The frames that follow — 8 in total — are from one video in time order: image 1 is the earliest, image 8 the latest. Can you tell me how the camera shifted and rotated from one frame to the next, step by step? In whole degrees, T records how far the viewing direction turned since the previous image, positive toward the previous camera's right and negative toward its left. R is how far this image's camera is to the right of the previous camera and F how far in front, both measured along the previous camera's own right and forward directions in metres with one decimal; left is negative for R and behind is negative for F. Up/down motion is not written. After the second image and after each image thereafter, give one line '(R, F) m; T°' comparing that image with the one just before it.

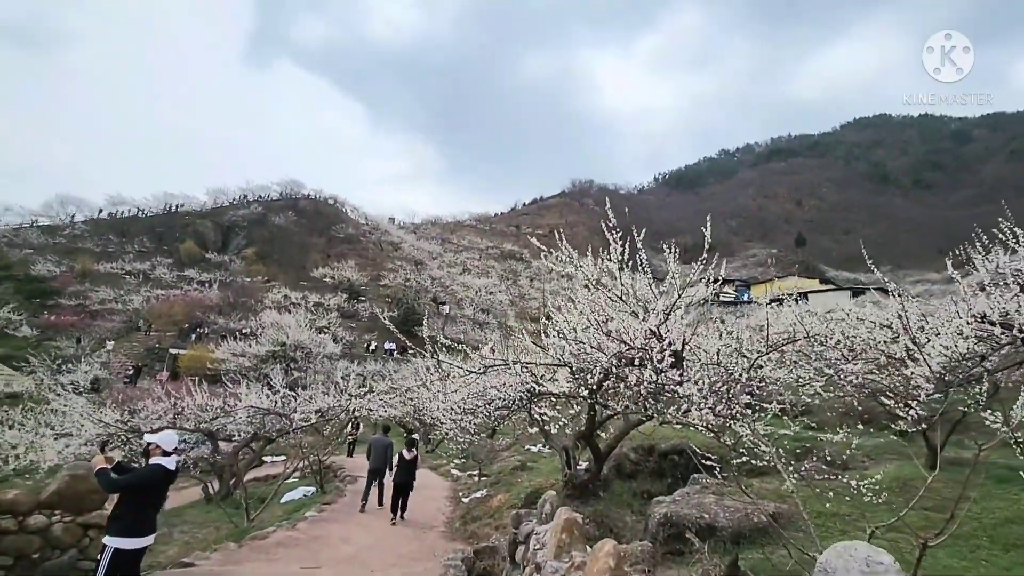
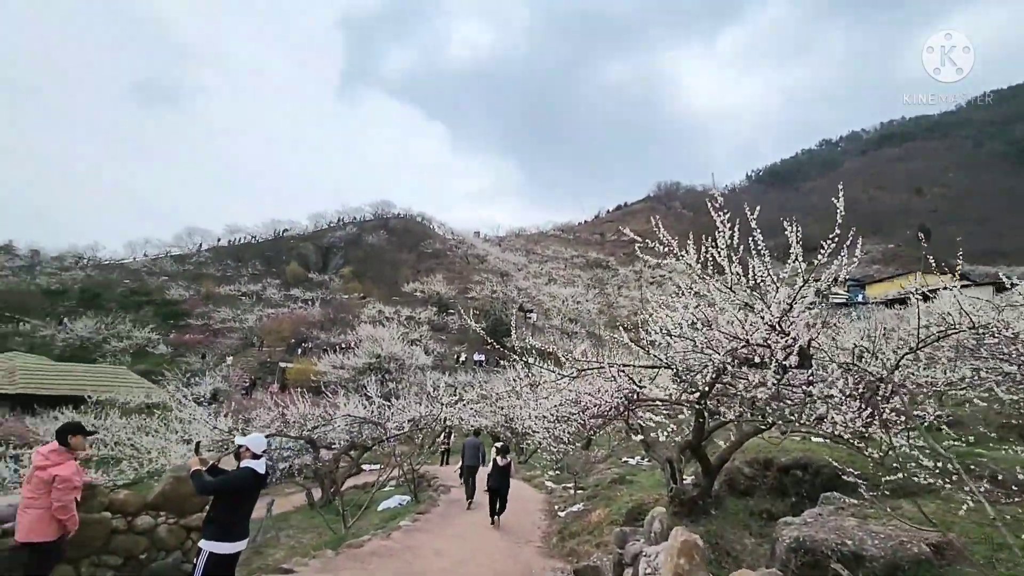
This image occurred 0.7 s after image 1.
(-0.1, +0.4) m; -9°
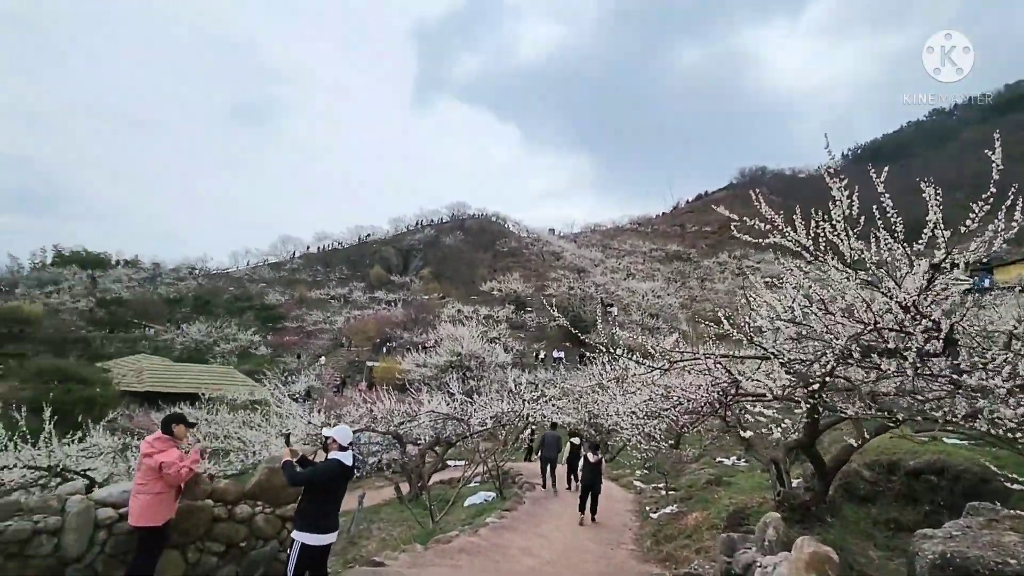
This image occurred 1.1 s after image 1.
(-0.1, +0.3) m; -8°
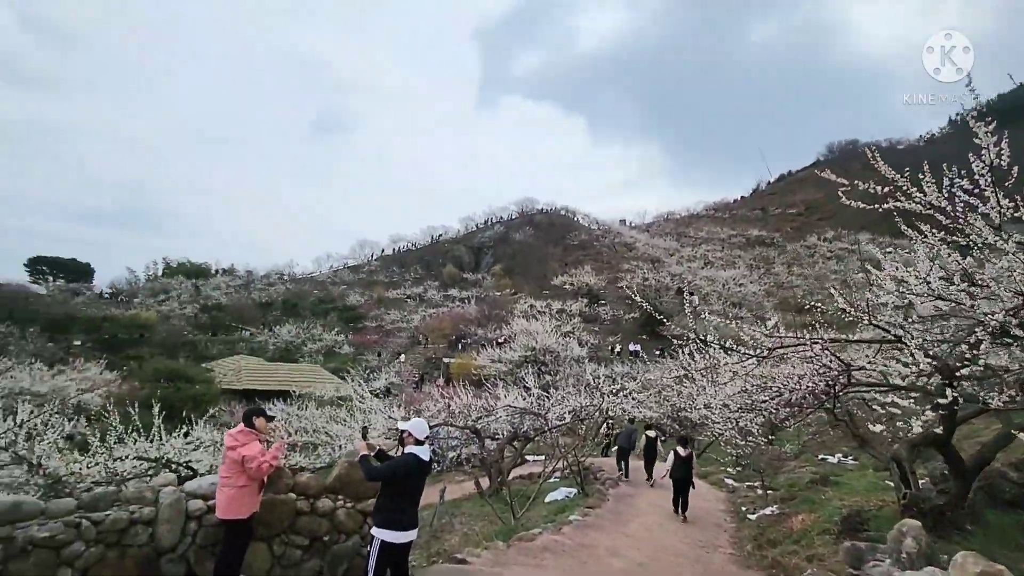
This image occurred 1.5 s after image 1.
(-0.1, +0.3) m; -8°
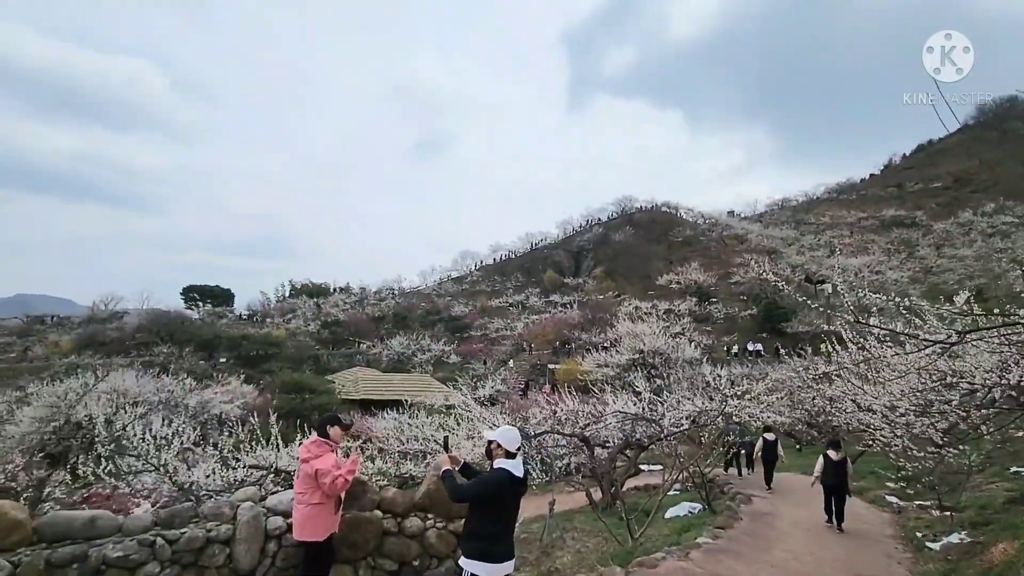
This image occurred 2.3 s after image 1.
(0.0, +0.7) m; -11°
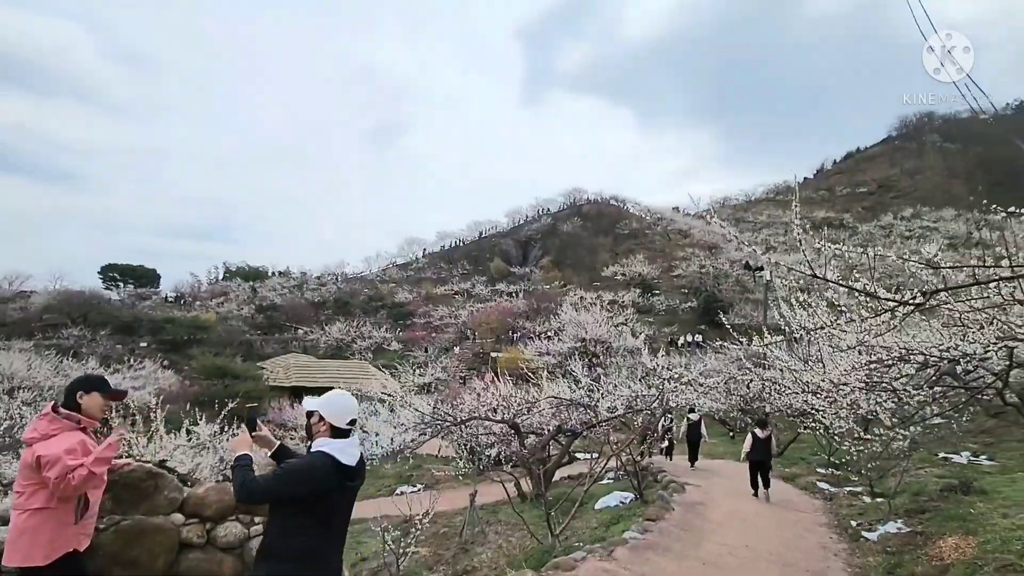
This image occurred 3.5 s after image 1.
(+0.4, +0.9) m; +5°
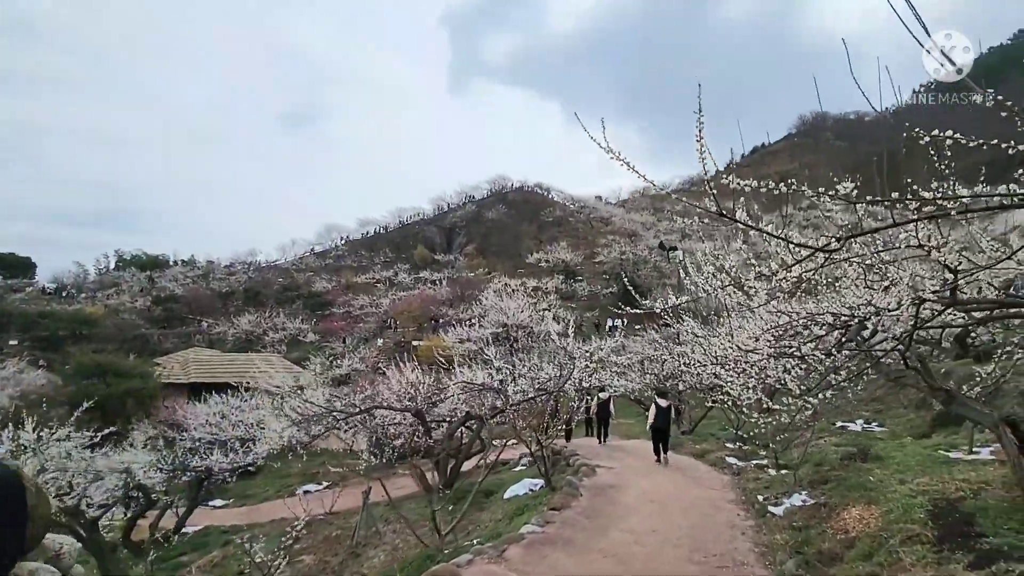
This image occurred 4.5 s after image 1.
(+0.5, +0.7) m; +8°
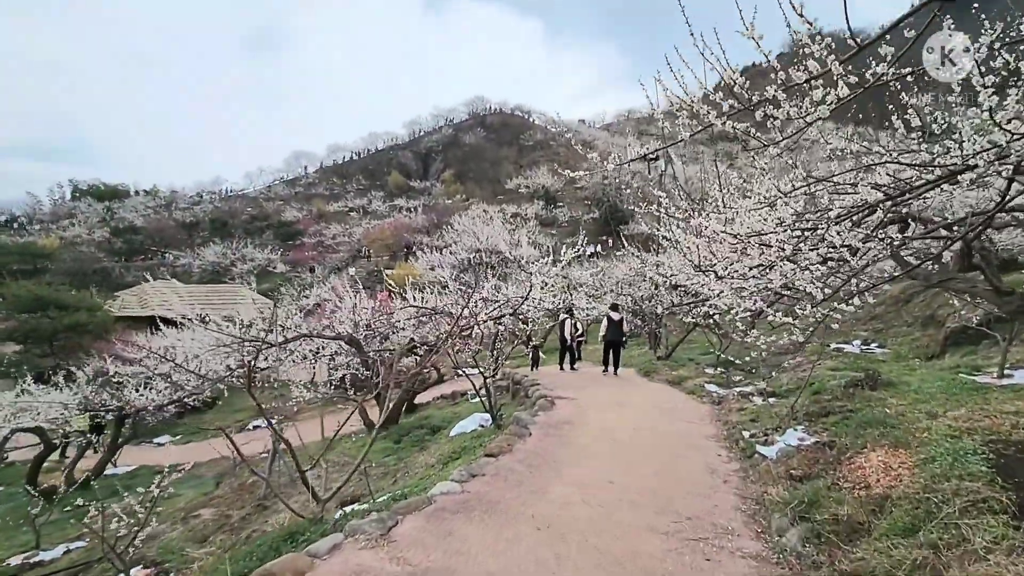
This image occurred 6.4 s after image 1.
(+0.6, +1.5) m; +2°
